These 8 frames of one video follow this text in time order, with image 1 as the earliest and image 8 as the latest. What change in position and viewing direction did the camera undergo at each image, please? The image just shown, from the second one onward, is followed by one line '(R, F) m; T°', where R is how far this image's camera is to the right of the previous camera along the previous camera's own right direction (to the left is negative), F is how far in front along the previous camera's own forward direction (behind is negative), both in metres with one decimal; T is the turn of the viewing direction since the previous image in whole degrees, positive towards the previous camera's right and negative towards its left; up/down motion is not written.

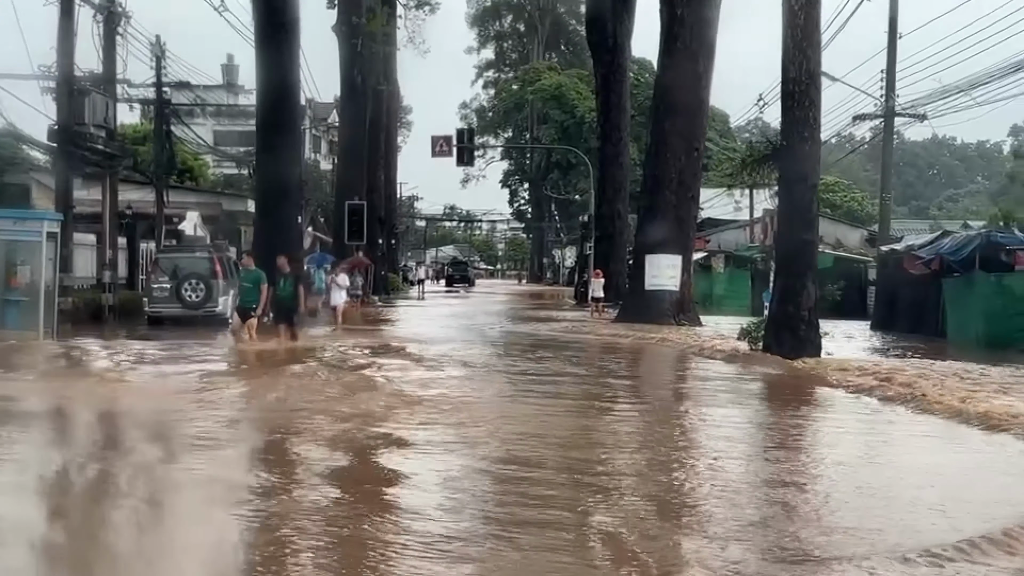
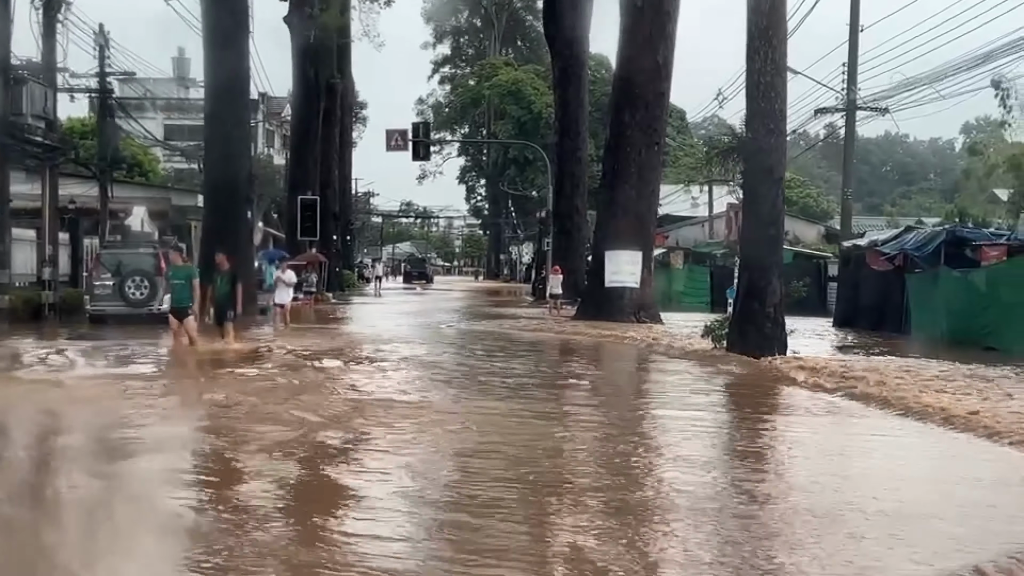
(0.0, +0.7) m; +2°
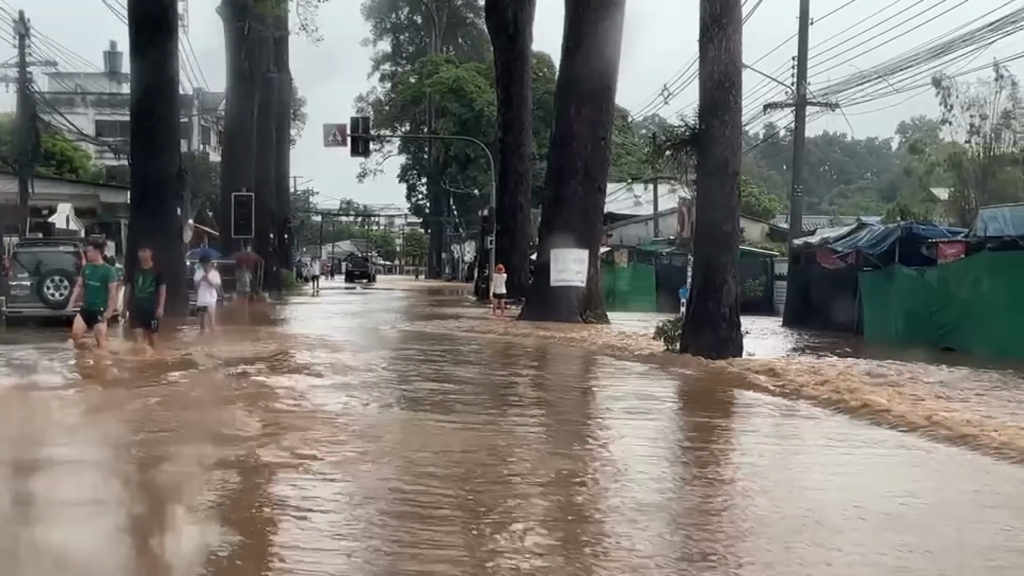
(0.0, +0.9) m; +3°
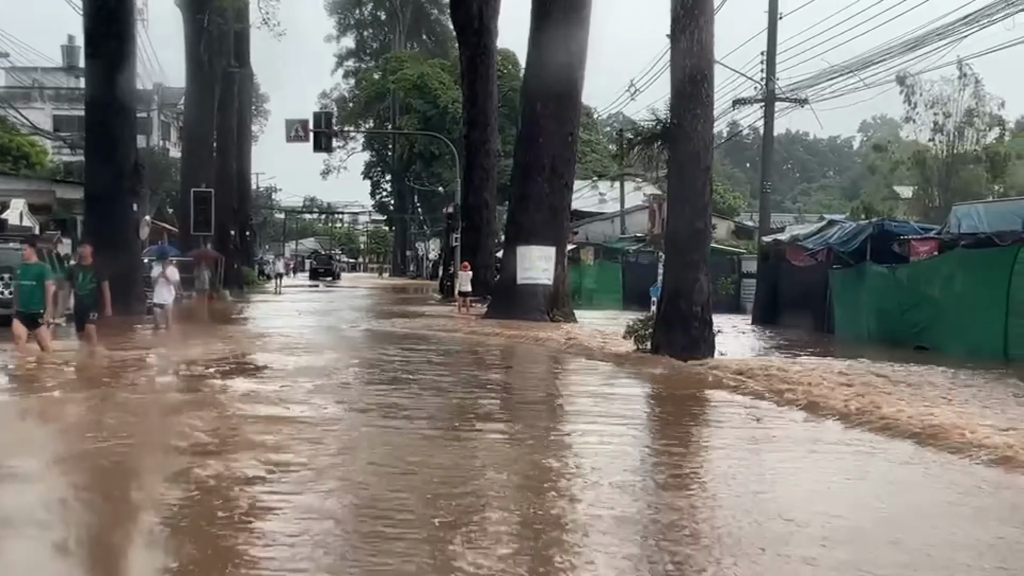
(0.0, +0.5) m; +2°
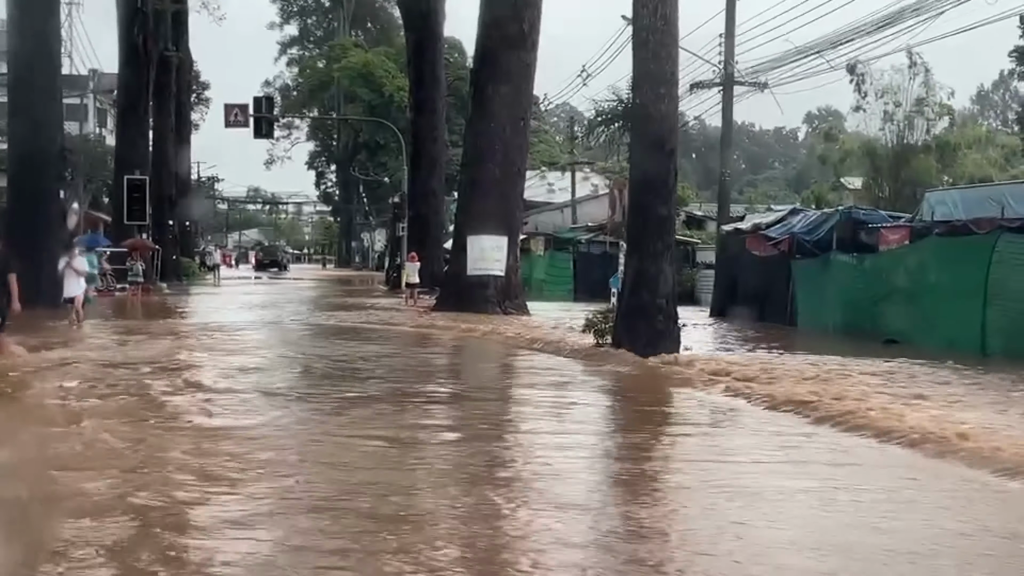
(-0.1, +1.1) m; +3°
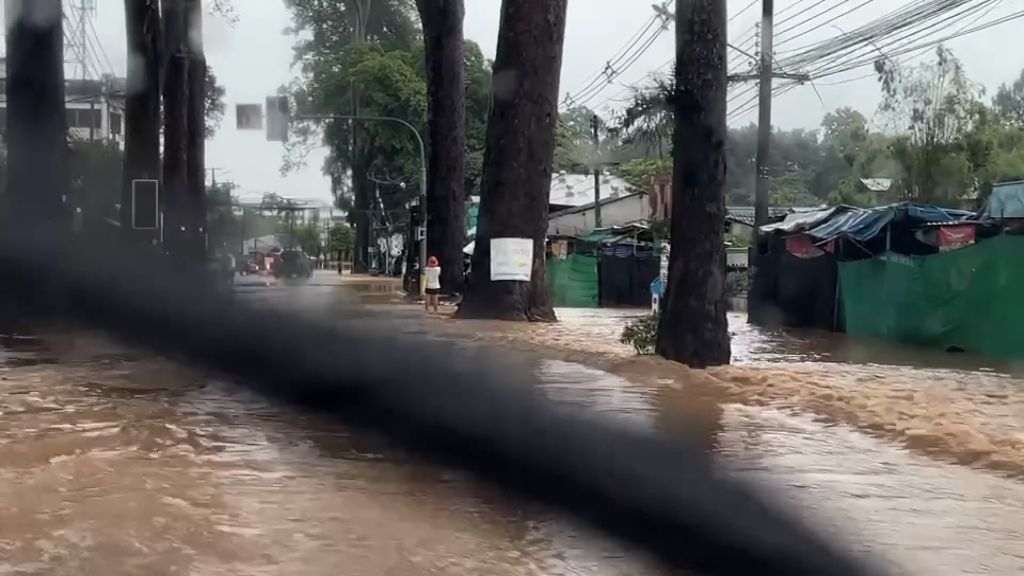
(-0.2, +1.4) m; -1°
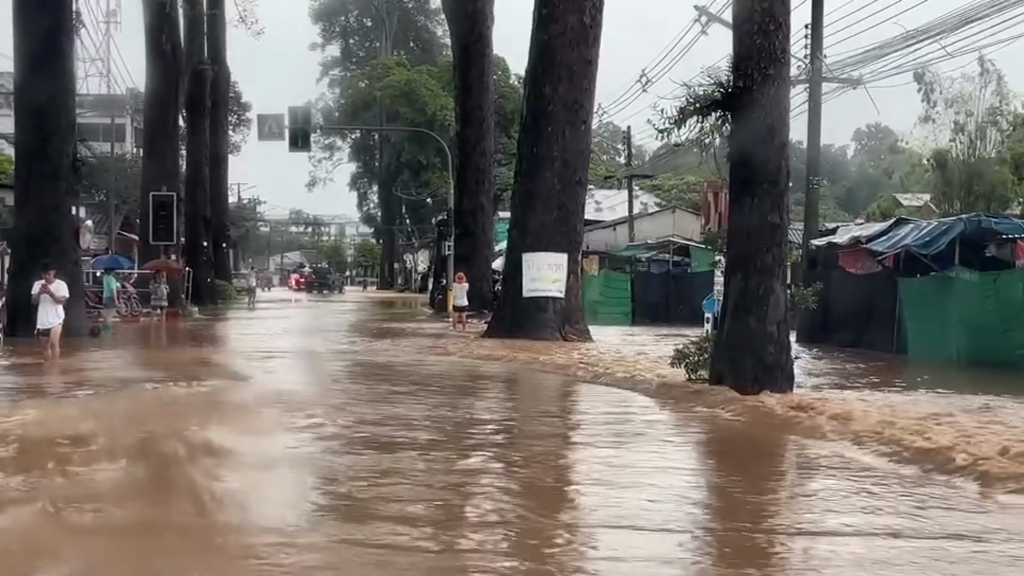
(-0.1, +1.4) m; -1°
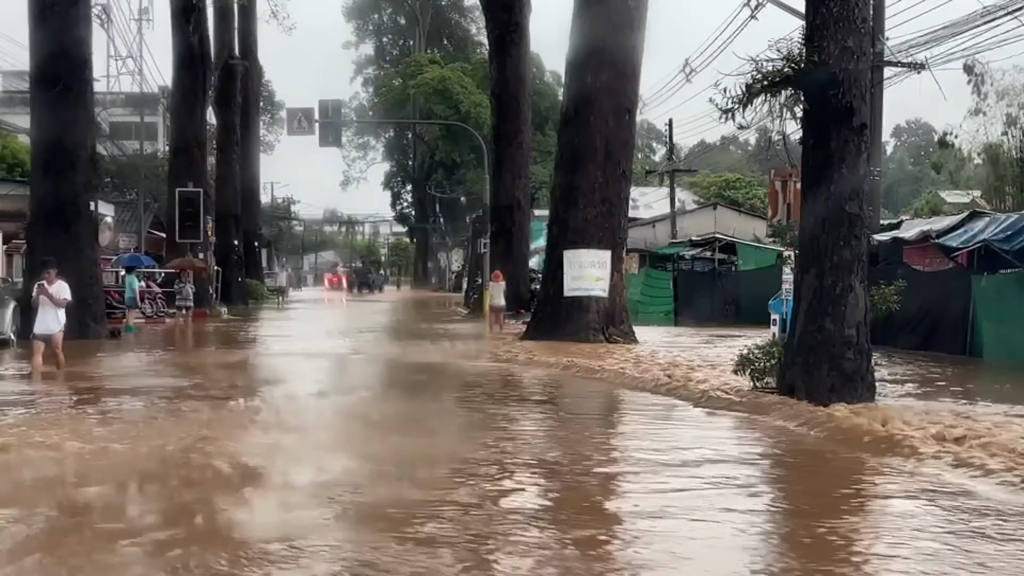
(-0.1, +1.3) m; -2°
